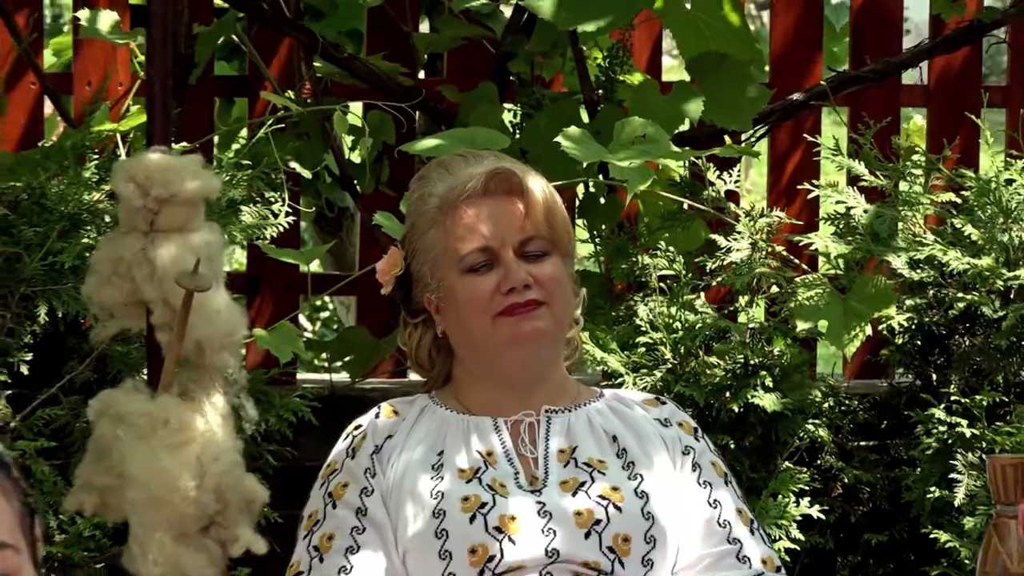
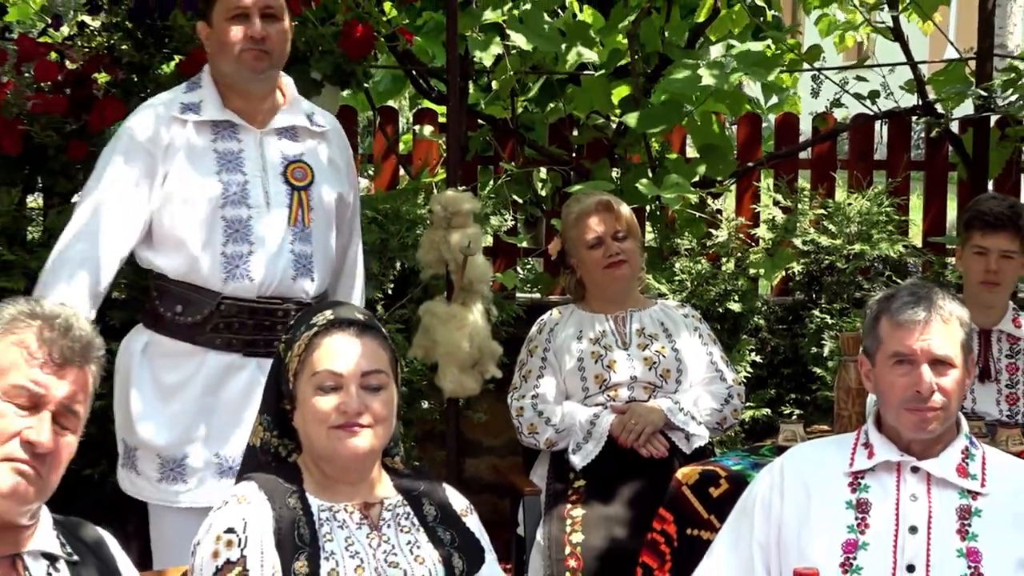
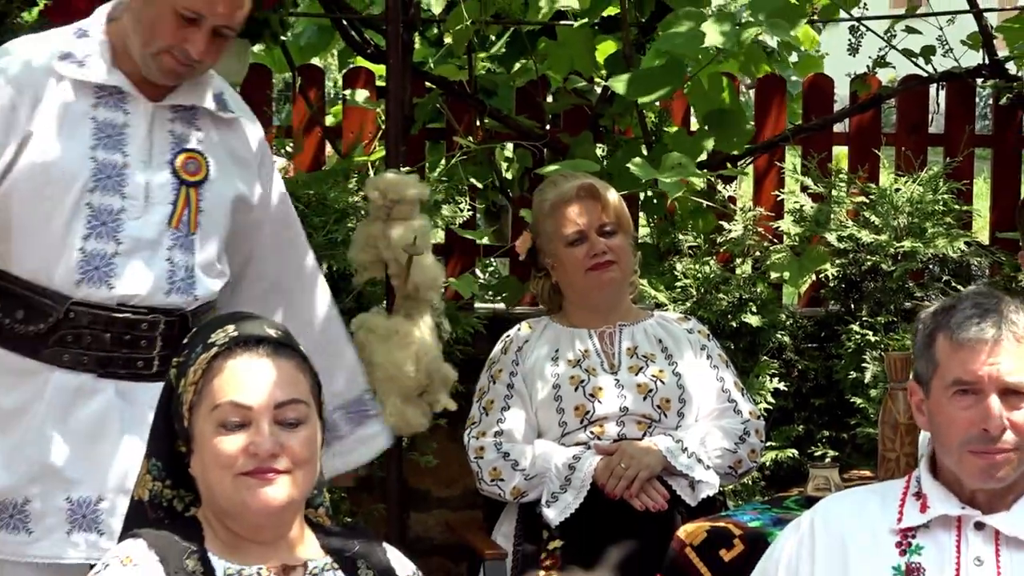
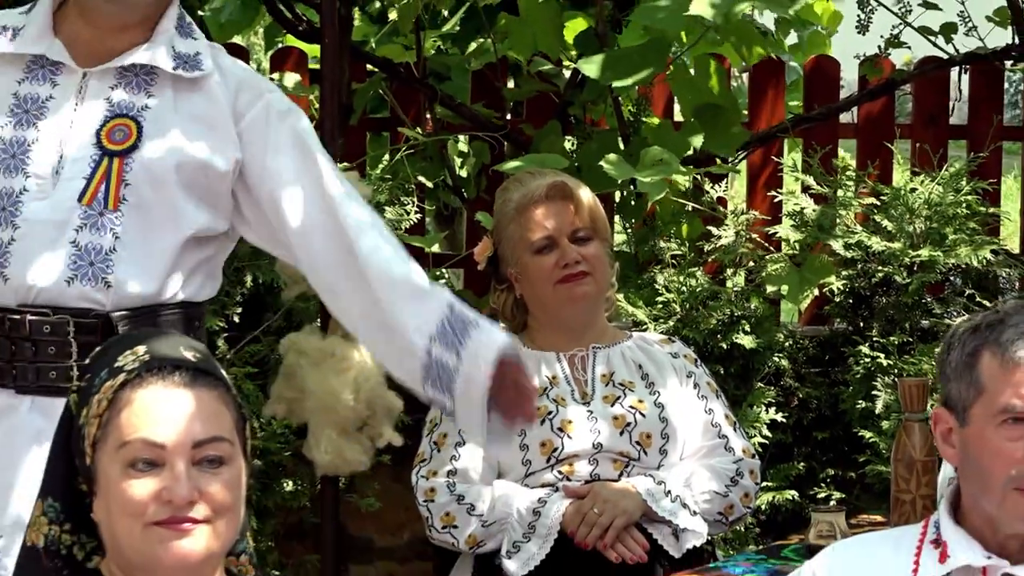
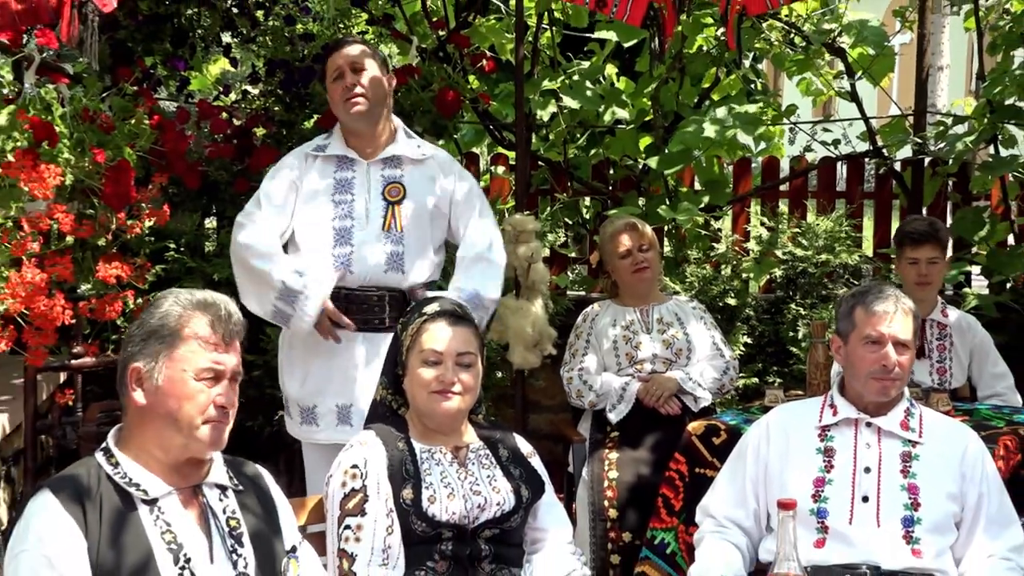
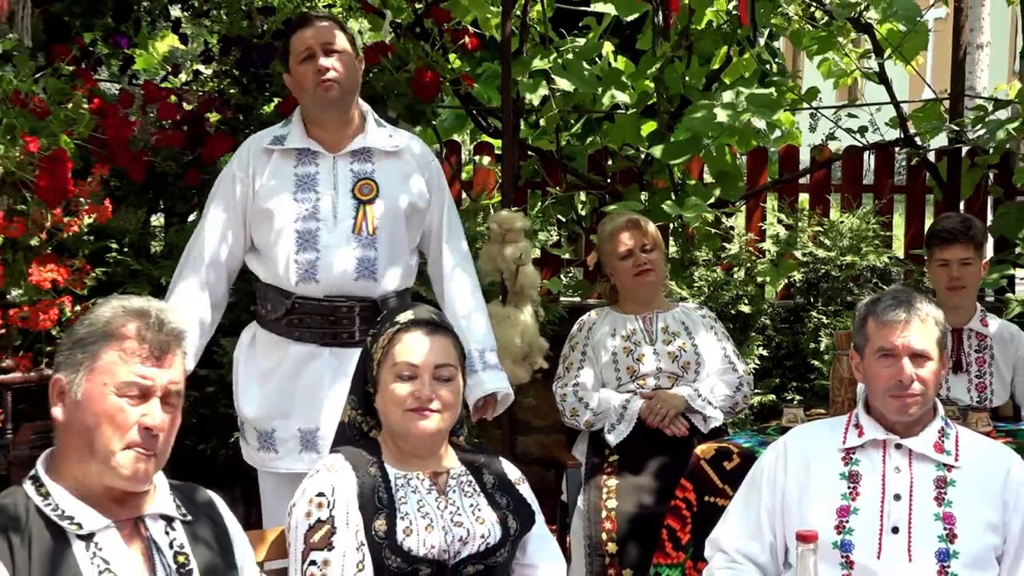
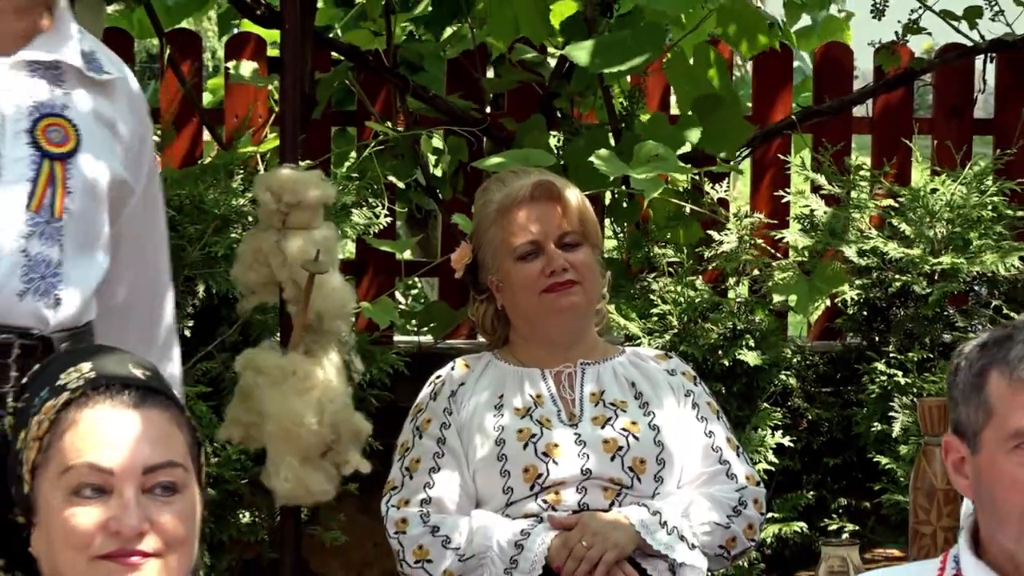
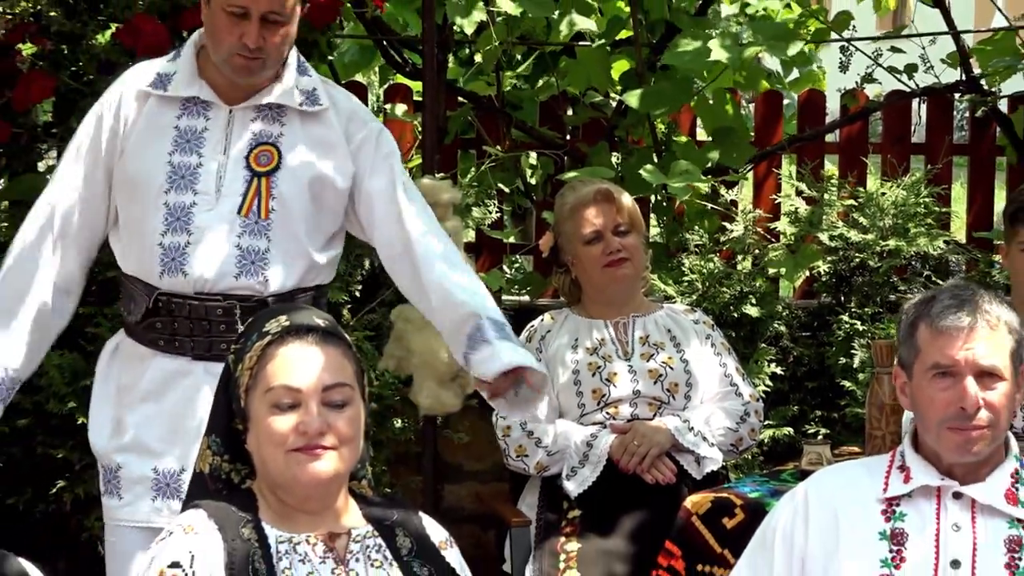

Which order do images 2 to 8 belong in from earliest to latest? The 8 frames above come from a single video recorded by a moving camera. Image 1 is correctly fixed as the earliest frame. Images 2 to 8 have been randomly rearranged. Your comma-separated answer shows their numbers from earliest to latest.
7, 4, 3, 8, 2, 6, 5
